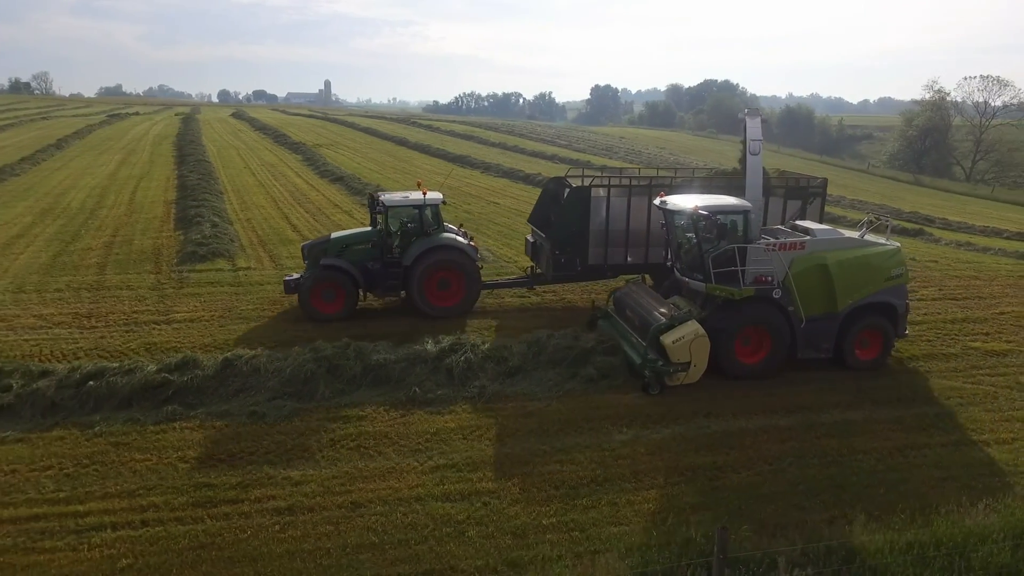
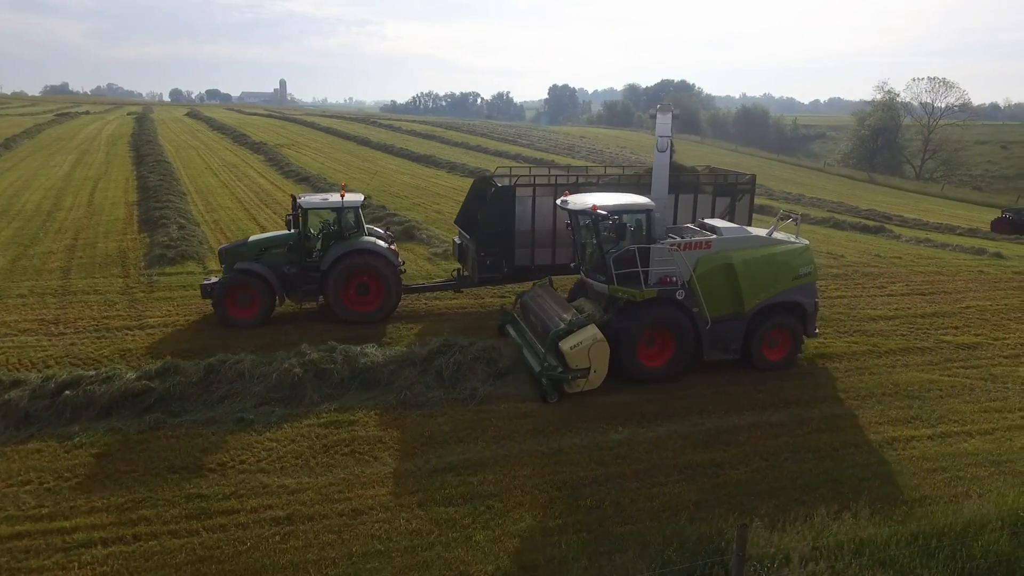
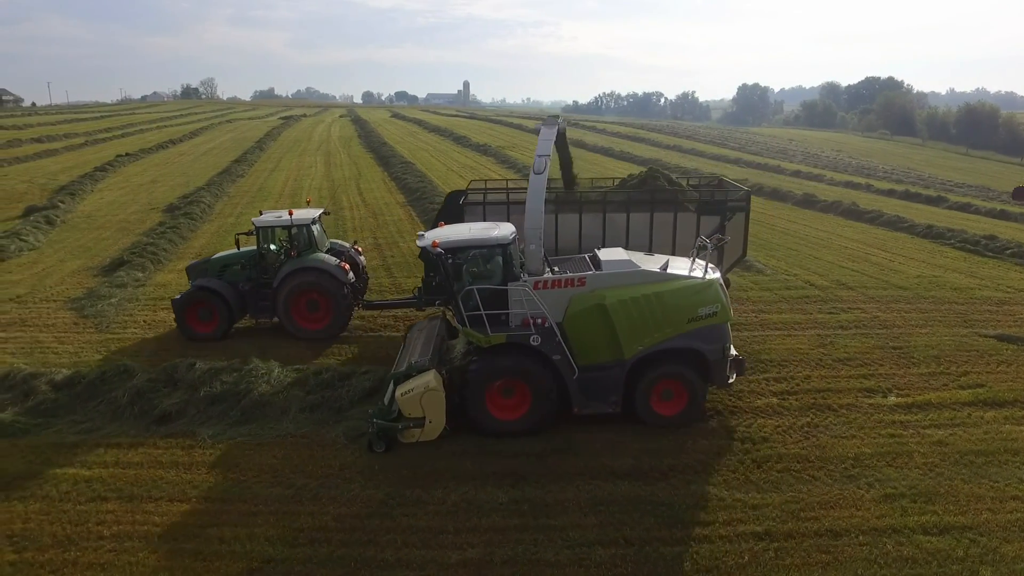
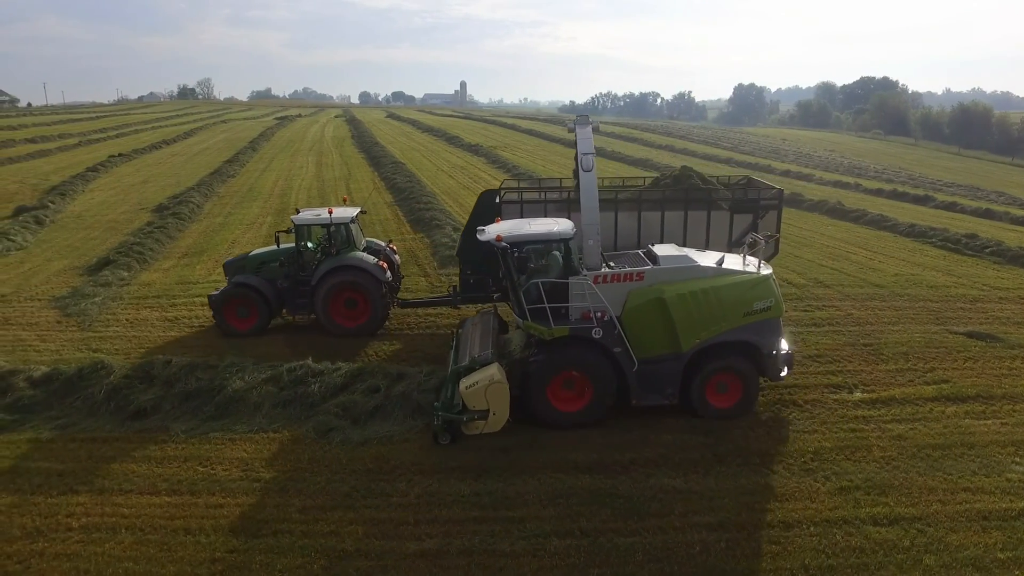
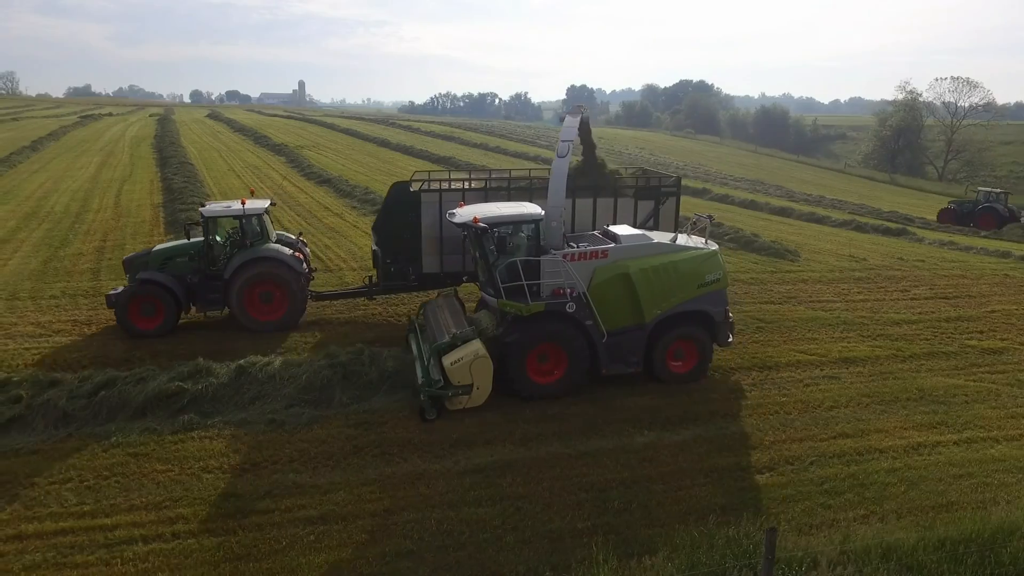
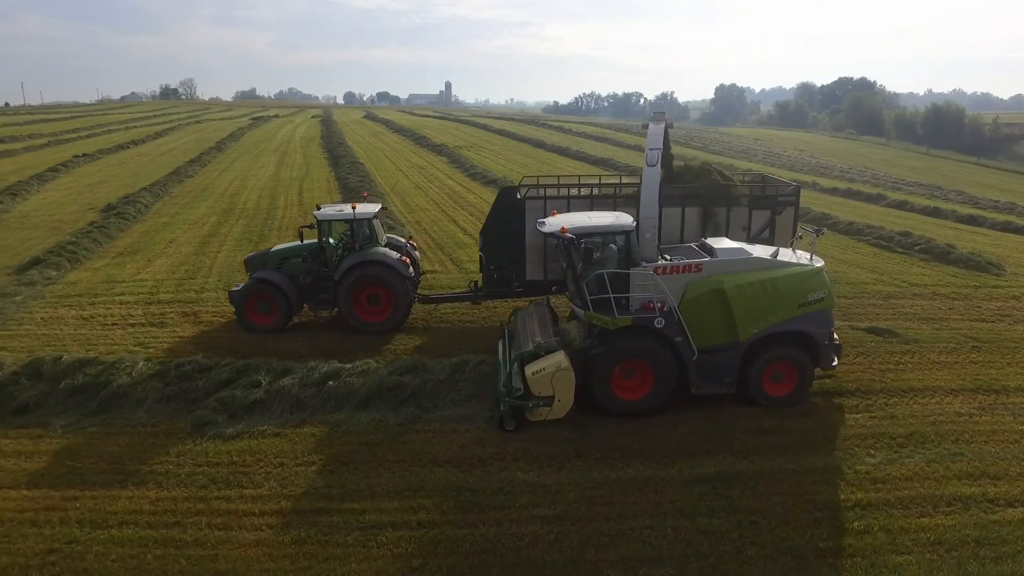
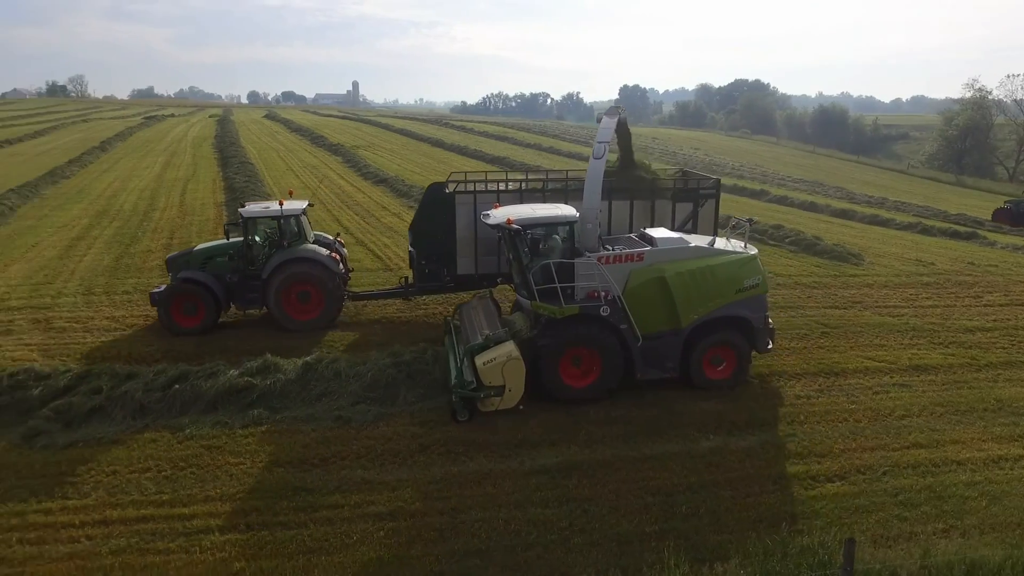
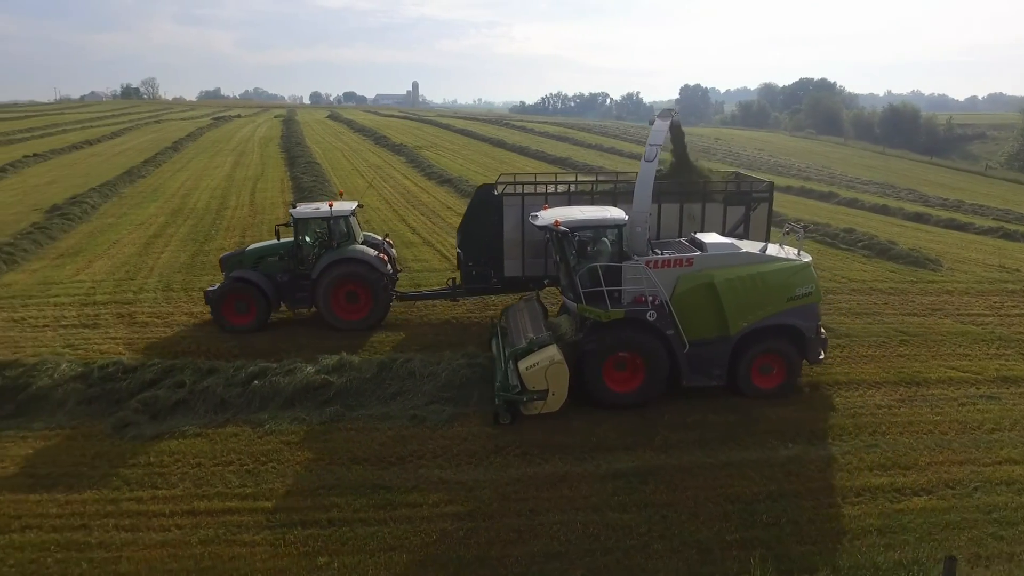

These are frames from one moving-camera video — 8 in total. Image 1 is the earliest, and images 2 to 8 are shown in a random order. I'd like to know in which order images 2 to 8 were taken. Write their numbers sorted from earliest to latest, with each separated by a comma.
2, 5, 7, 8, 6, 4, 3
